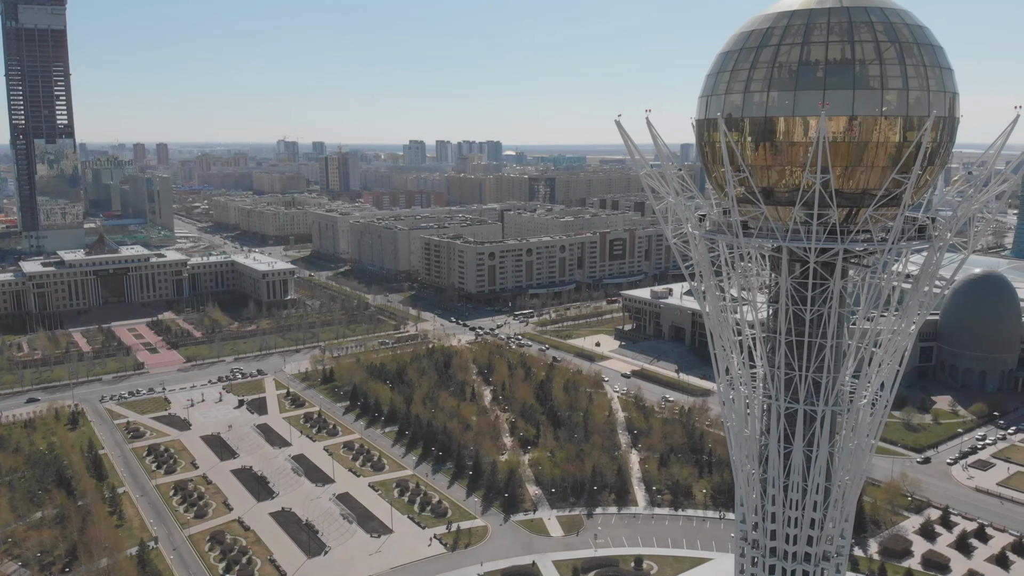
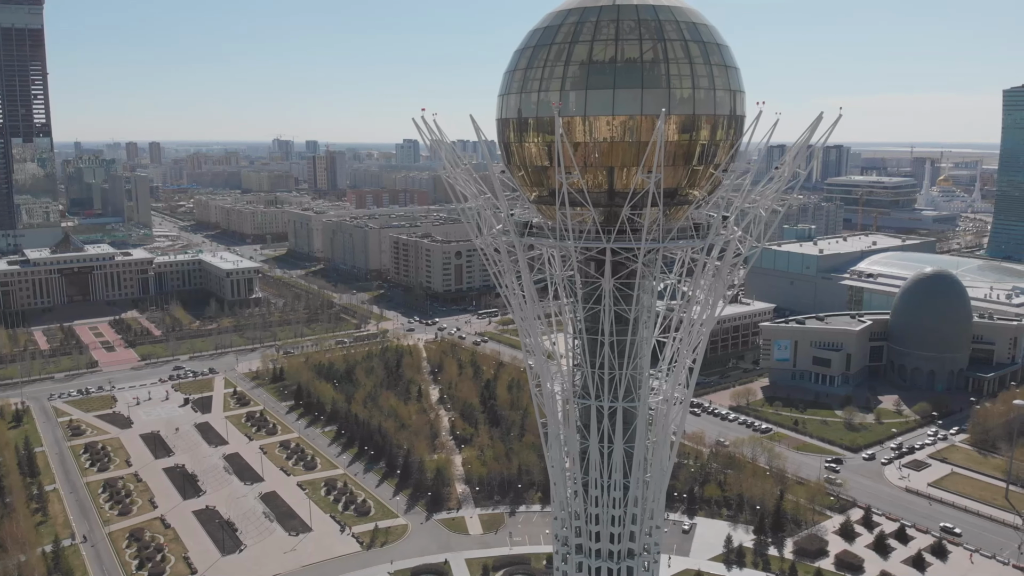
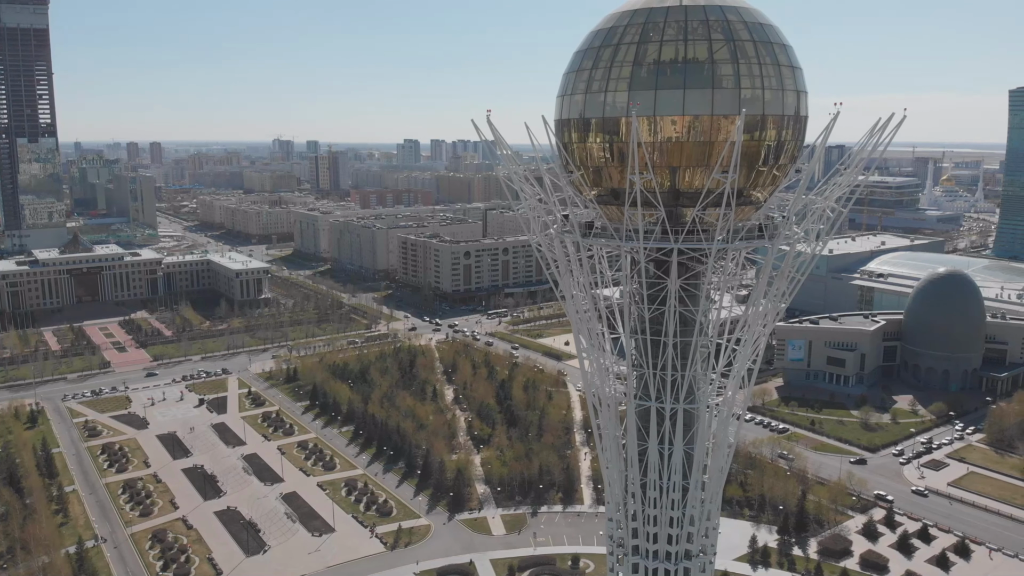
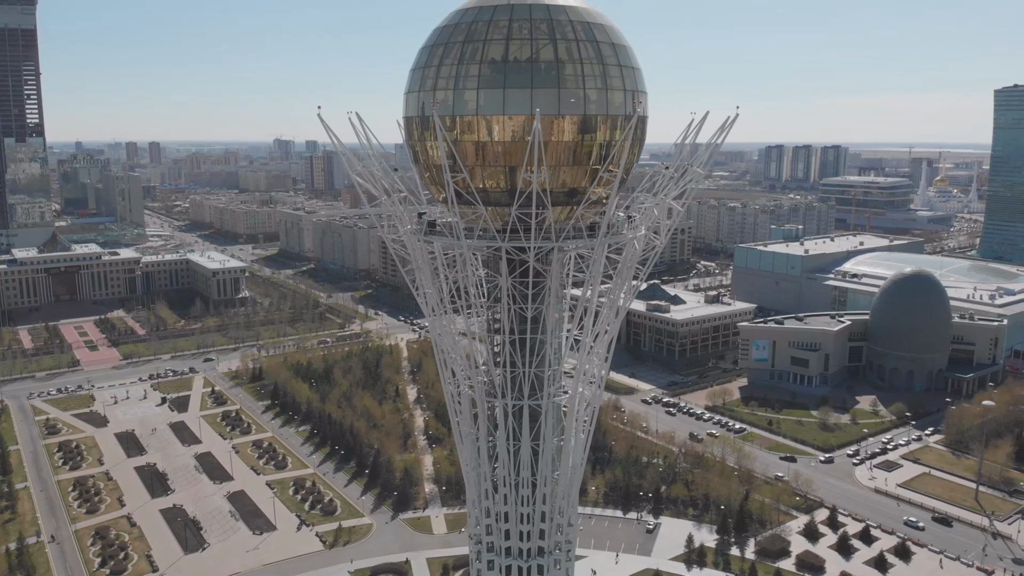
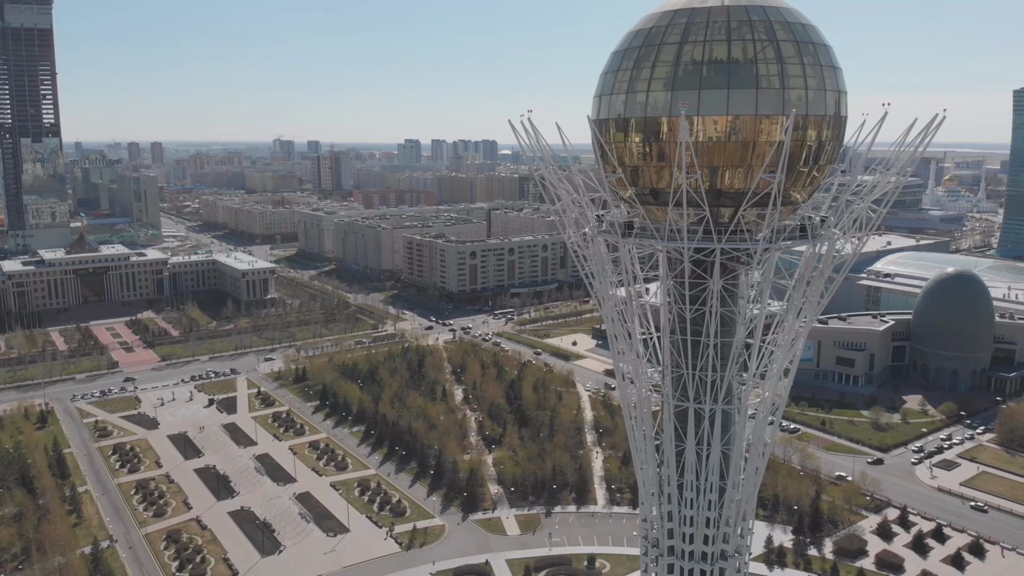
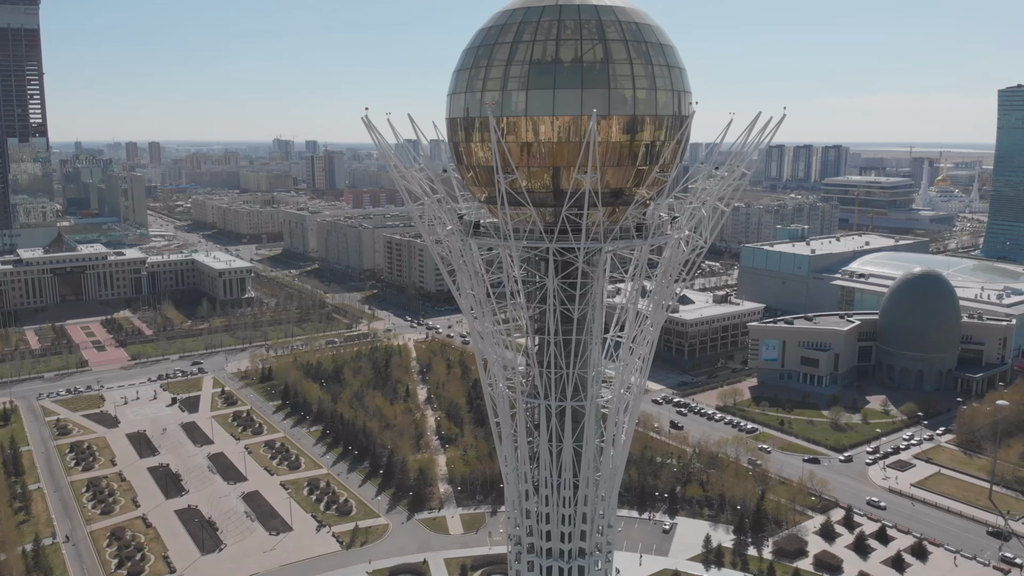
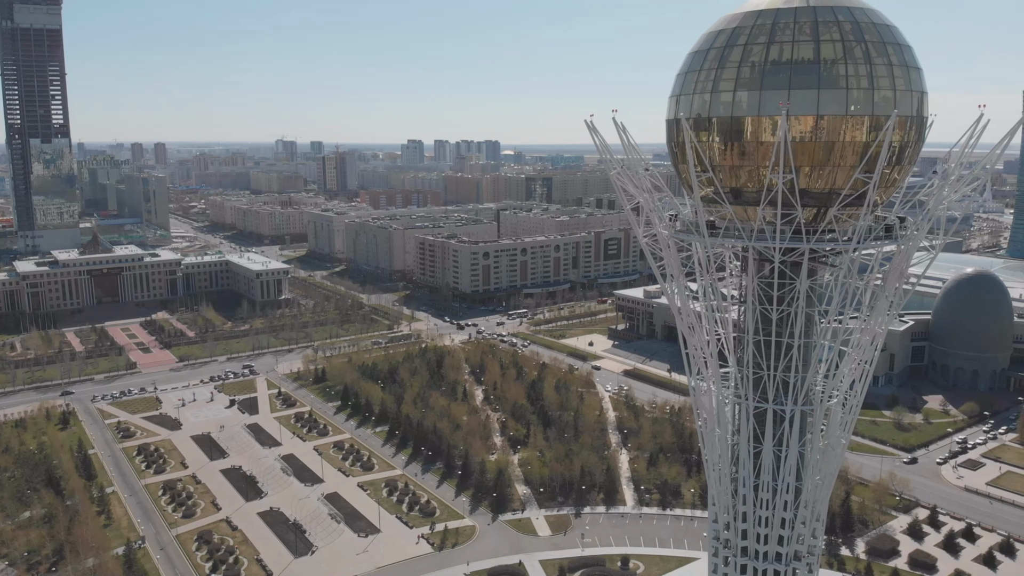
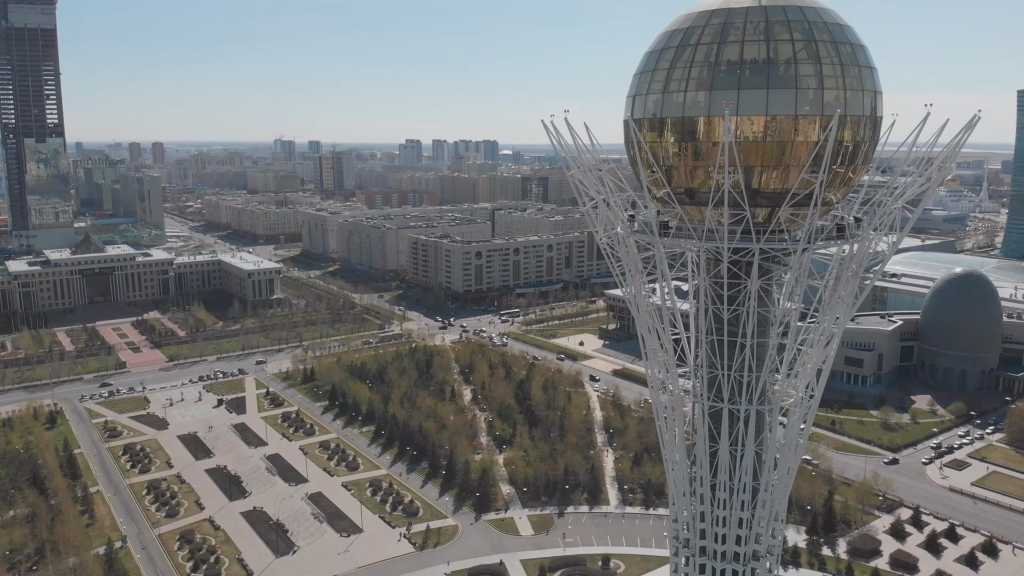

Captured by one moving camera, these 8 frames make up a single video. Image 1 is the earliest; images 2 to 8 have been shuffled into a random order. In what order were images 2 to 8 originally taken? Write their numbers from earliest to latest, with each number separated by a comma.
7, 8, 5, 3, 2, 6, 4
